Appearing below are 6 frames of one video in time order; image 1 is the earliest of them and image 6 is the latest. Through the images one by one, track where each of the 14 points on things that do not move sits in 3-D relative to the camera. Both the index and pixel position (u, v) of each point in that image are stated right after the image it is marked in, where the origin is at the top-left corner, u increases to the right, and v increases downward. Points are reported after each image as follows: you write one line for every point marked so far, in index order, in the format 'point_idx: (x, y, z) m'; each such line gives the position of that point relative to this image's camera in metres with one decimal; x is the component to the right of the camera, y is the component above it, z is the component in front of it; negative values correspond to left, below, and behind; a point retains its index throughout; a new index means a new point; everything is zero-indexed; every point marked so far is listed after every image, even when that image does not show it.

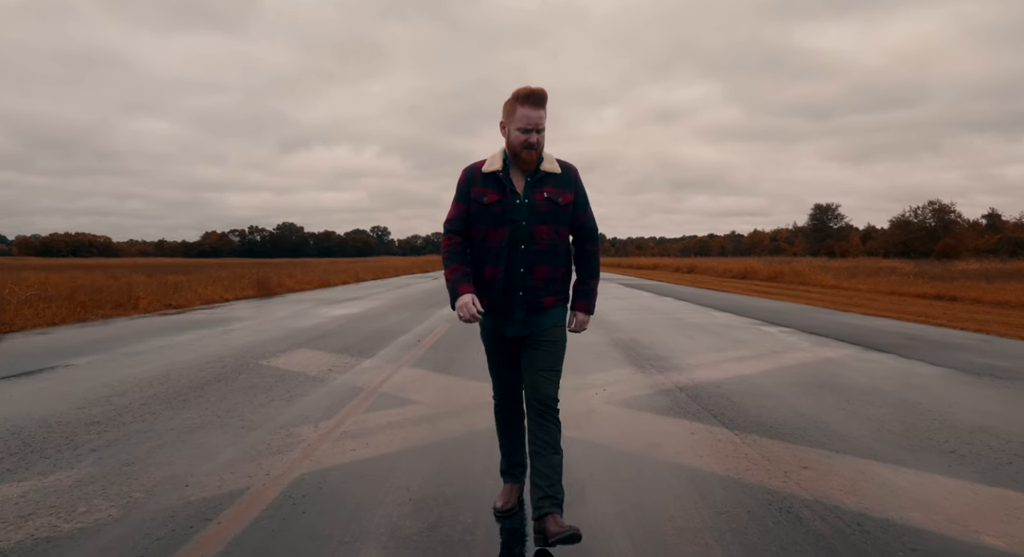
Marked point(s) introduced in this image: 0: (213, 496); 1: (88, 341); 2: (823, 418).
0: (-1.8, -1.3, +3.0) m
1: (-7.2, -1.0, +8.5) m
2: (+2.7, -1.2, +4.3) m
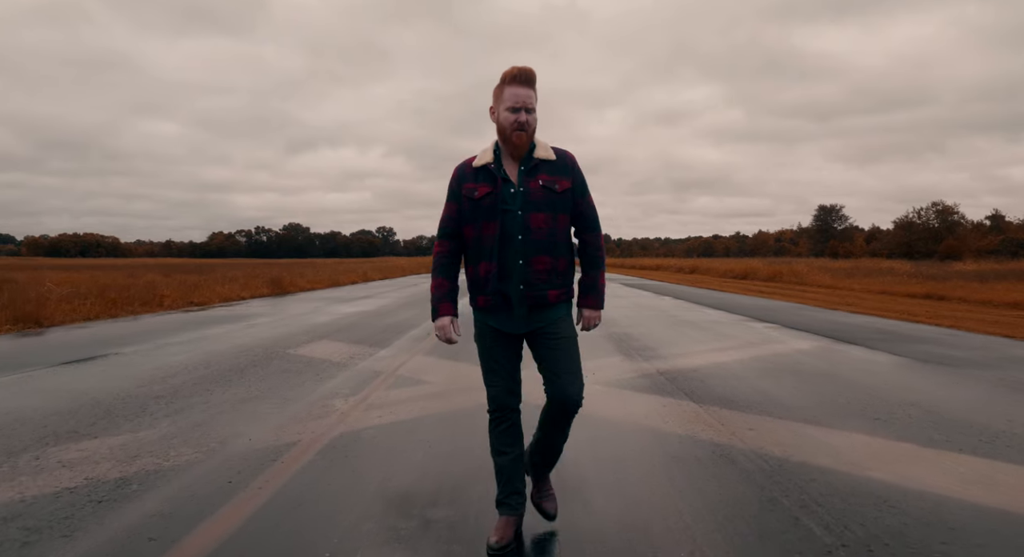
0: (-1.8, -1.2, +3.7) m
1: (-7.2, -1.0, +9.3) m
2: (+2.7, -1.2, +5.0) m
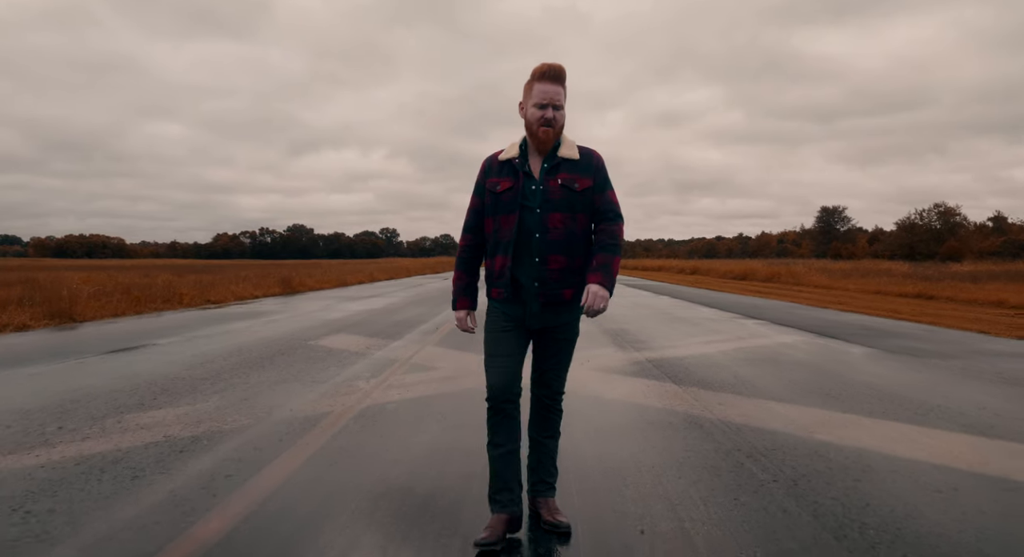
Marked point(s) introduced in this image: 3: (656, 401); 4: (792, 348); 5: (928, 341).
0: (-1.8, -1.2, +4.4) m
1: (-7.1, -1.0, +9.9) m
2: (+2.7, -1.1, +5.6) m
3: (+1.4, -1.2, +4.7) m
4: (+4.4, -1.1, +7.8) m
5: (+7.3, -1.1, +8.7) m
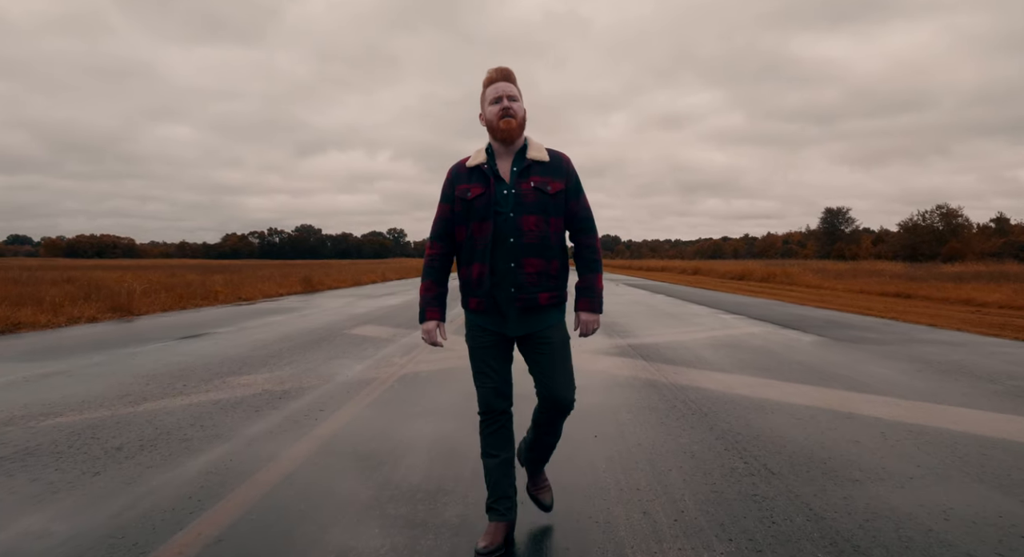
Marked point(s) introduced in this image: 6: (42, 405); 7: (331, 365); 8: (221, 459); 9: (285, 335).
0: (-1.8, -1.2, +5.8) m
1: (-7.0, -0.9, +11.4) m
2: (+2.8, -1.1, +7.0) m
3: (+1.4, -1.1, +6.0) m
4: (+4.5, -1.1, +9.1) m
5: (+7.4, -1.1, +10.0) m
6: (-4.3, -1.1, +4.5) m
7: (-2.3, -1.1, +6.3) m
8: (-2.0, -1.2, +3.5) m
9: (-4.1, -1.0, +8.9) m
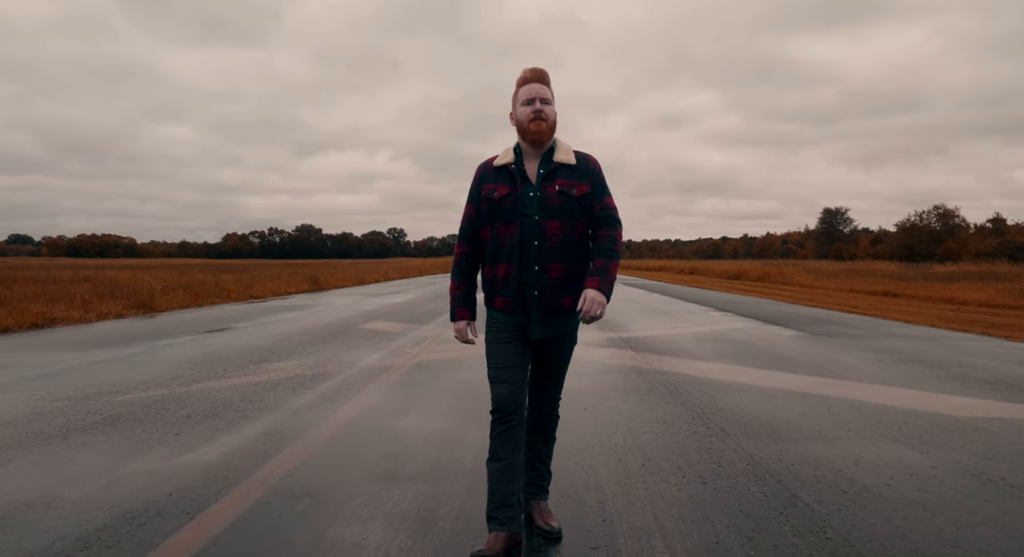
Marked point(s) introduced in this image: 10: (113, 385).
0: (-1.7, -1.1, +6.5) m
1: (-7.0, -0.9, +12.1) m
2: (+2.8, -1.1, +7.7) m
3: (+1.4, -1.1, +6.7) m
4: (+4.5, -1.1, +9.8) m
5: (+7.4, -1.0, +10.7) m
6: (-4.2, -1.1, +5.2) m
7: (-2.3, -1.1, +7.0) m
8: (-2.0, -1.2, +4.2) m
9: (-4.1, -1.0, +9.6) m
10: (-4.2, -1.1, +5.2) m
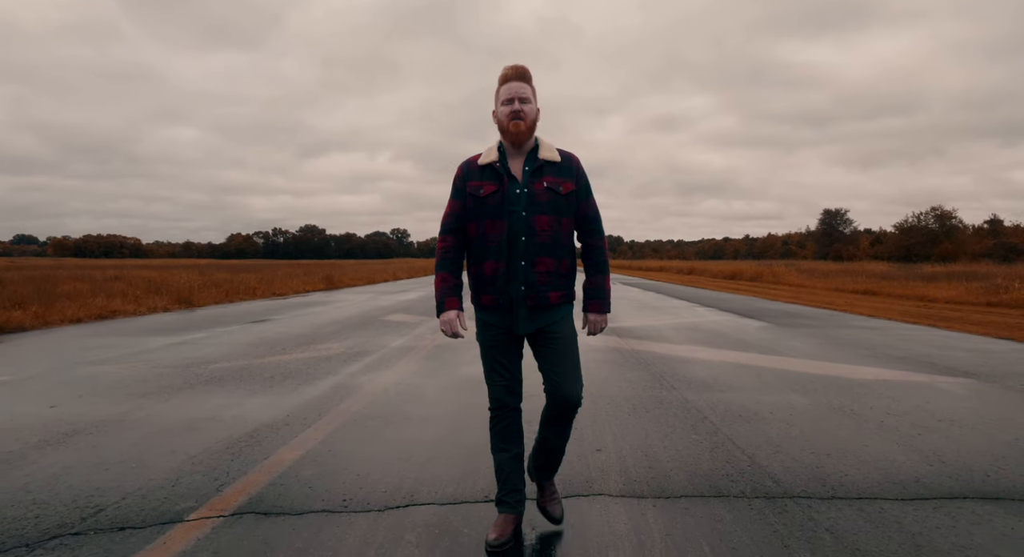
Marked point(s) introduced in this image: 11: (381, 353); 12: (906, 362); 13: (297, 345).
0: (-1.7, -1.1, +7.9) m
1: (-6.9, -0.9, +13.5) m
2: (+2.9, -1.0, +9.0) m
3: (+1.5, -1.1, +8.1) m
4: (+4.6, -1.0, +11.2) m
5: (+7.5, -1.0, +12.0) m
6: (-4.2, -1.1, +6.6) m
7: (-2.2, -1.0, +8.4) m
8: (-2.0, -1.2, +5.5) m
9: (-4.0, -0.9, +11.0) m
10: (-4.1, -1.1, +6.6) m
11: (-1.9, -1.1, +7.3) m
12: (+5.3, -1.1, +6.6) m
13: (-3.4, -1.0, +7.7) m
